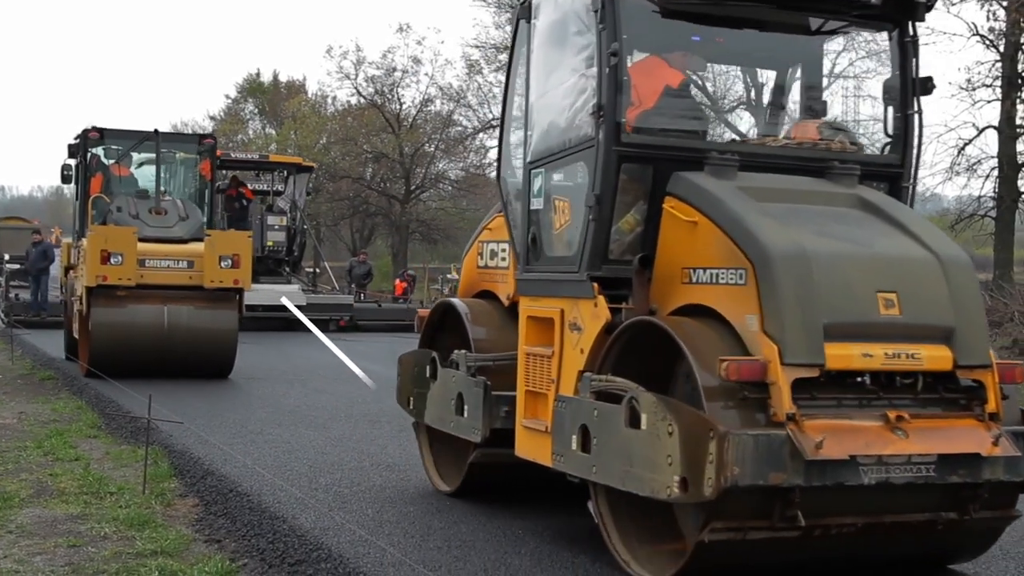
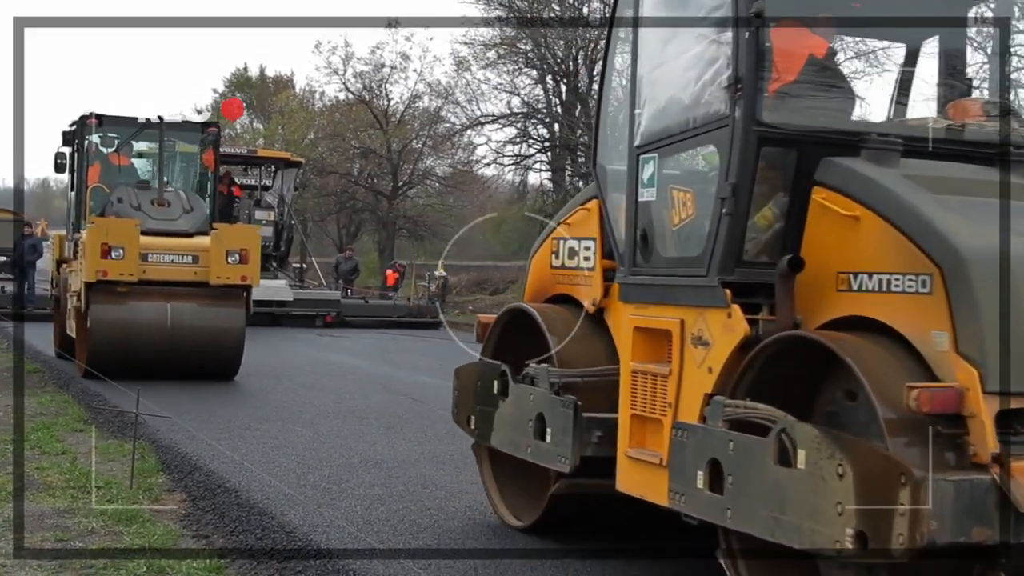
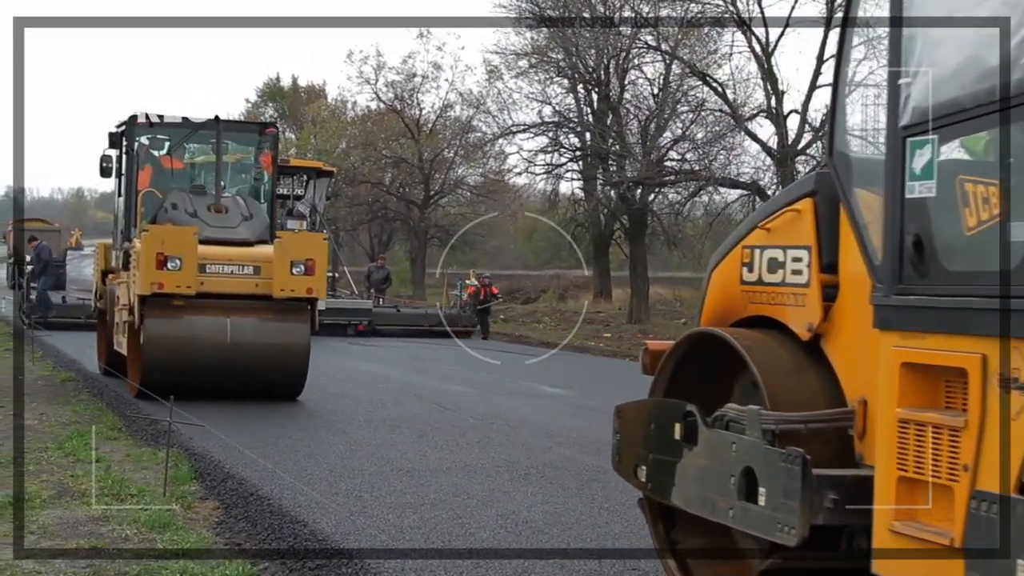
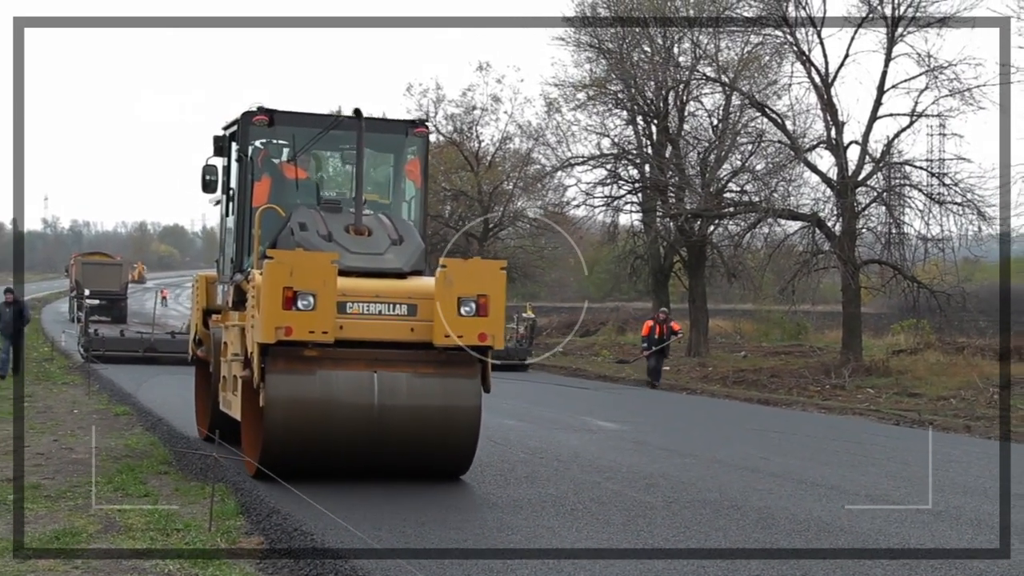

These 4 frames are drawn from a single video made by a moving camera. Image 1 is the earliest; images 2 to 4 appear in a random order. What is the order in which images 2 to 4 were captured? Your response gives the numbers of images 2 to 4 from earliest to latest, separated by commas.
2, 3, 4
